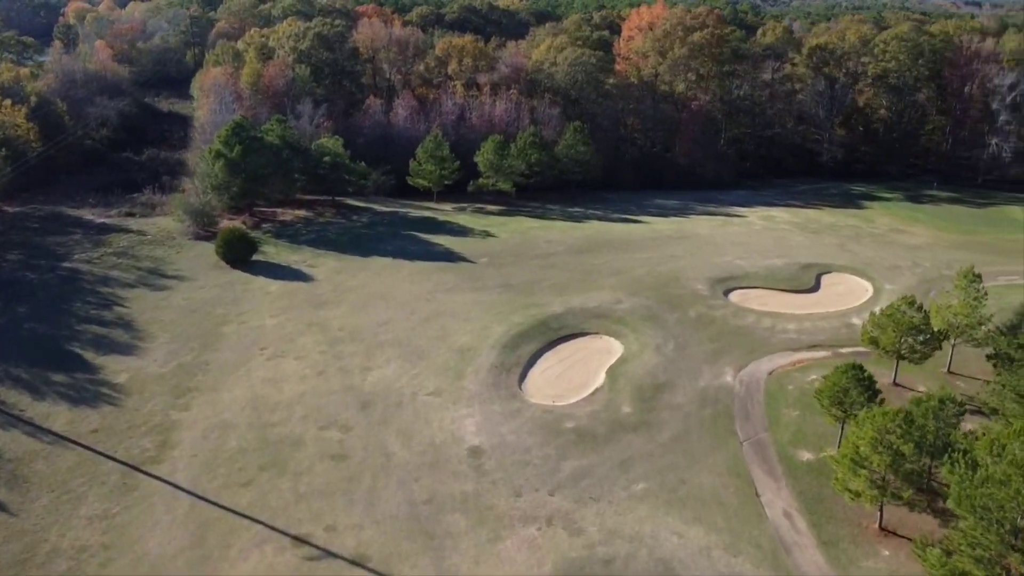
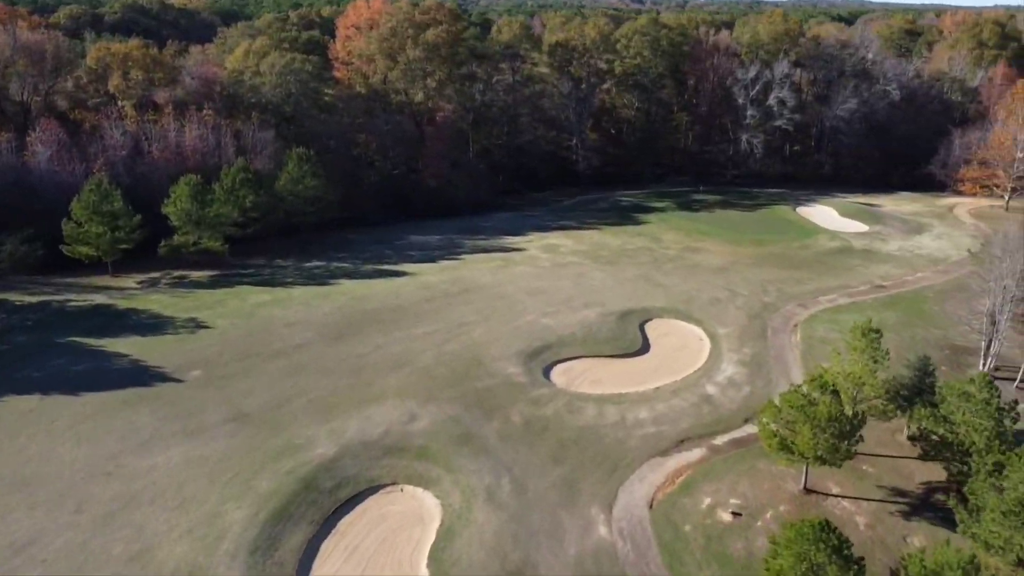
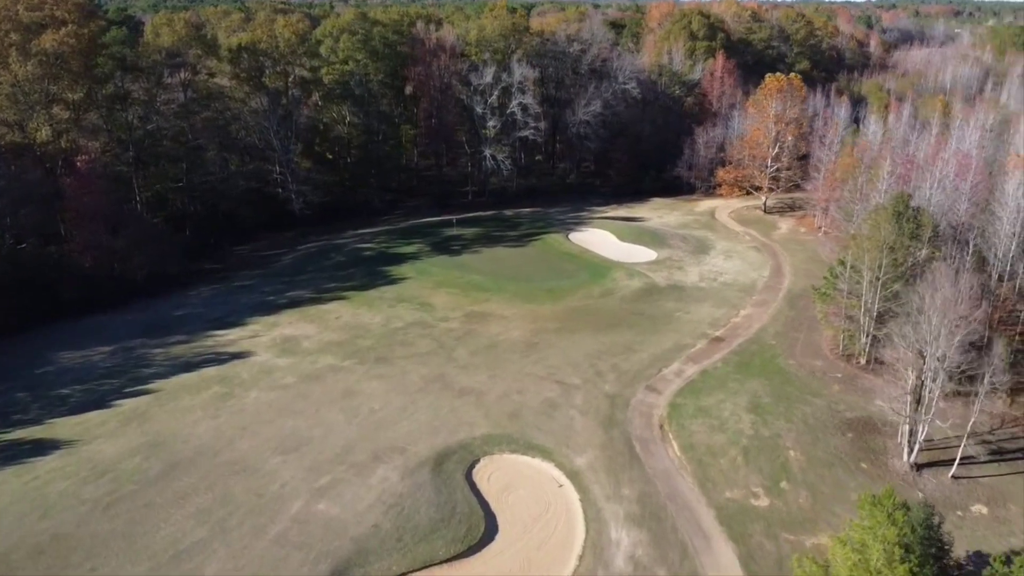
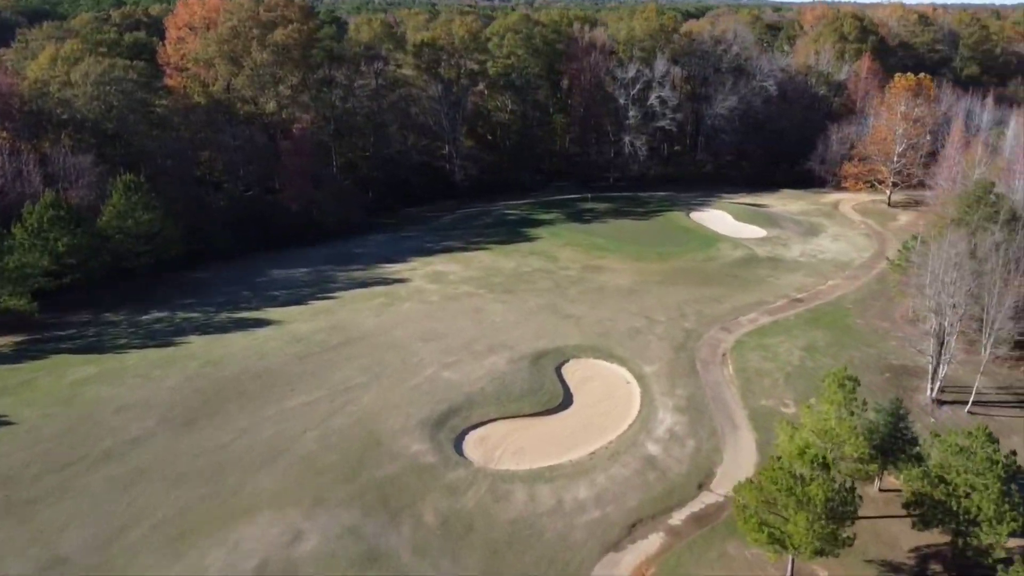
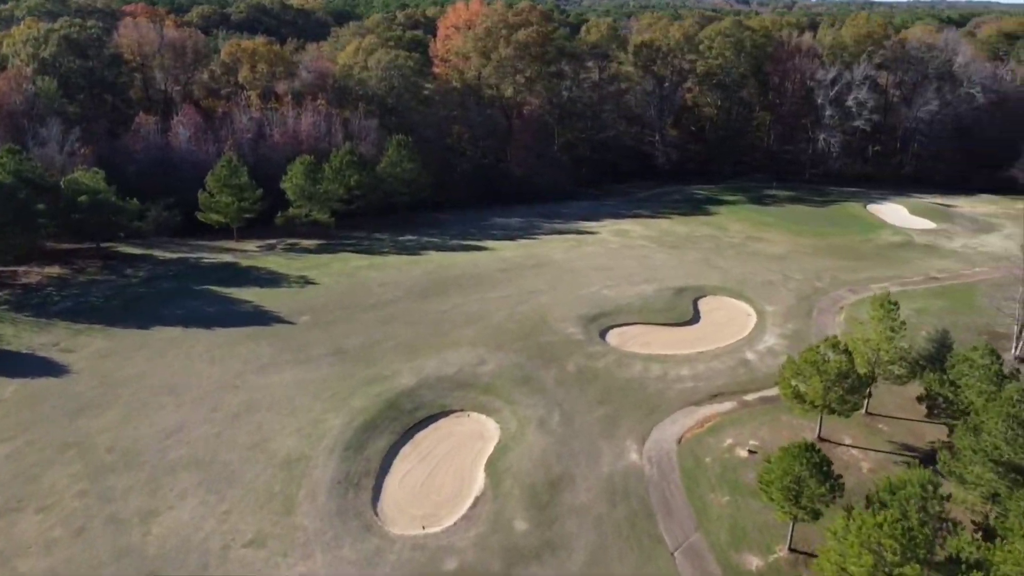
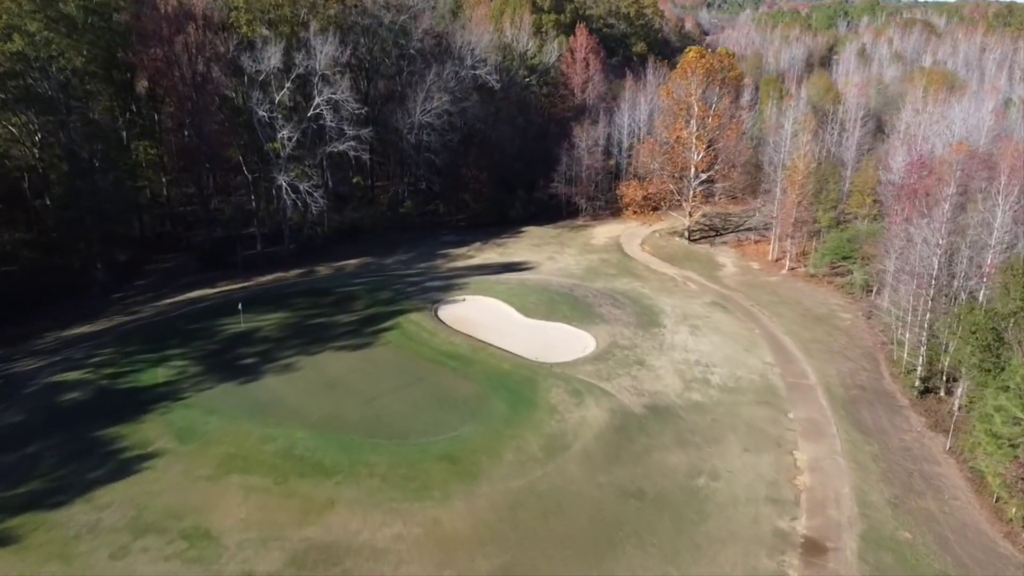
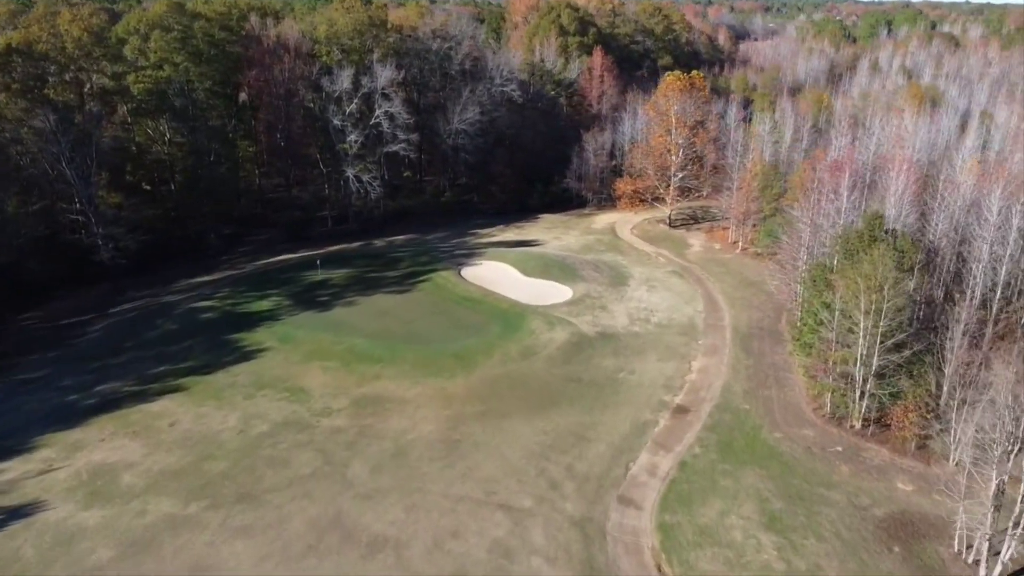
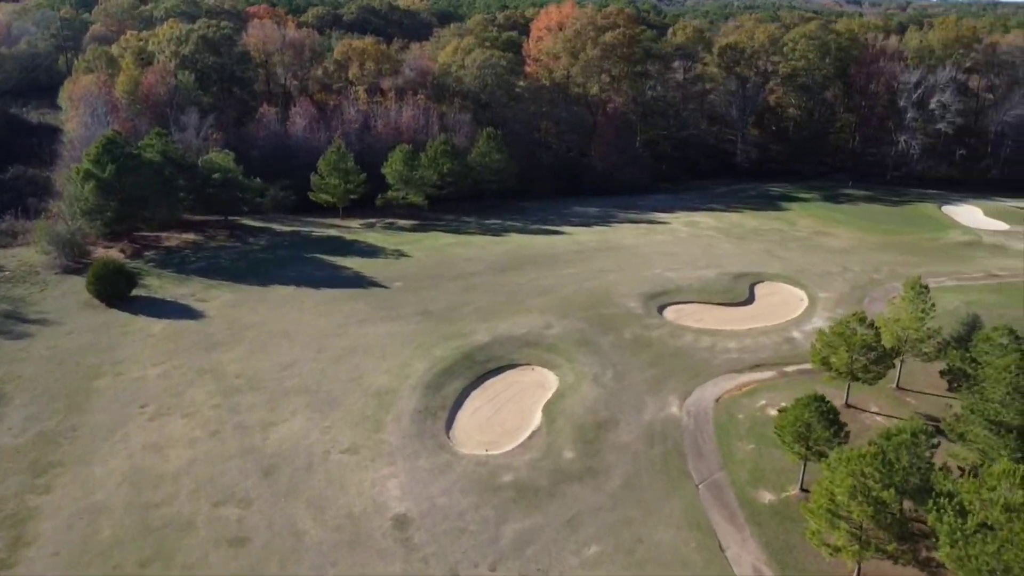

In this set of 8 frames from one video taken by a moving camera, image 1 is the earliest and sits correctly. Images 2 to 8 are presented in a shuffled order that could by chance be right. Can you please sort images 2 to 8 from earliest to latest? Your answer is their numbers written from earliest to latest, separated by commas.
8, 5, 2, 4, 3, 7, 6
